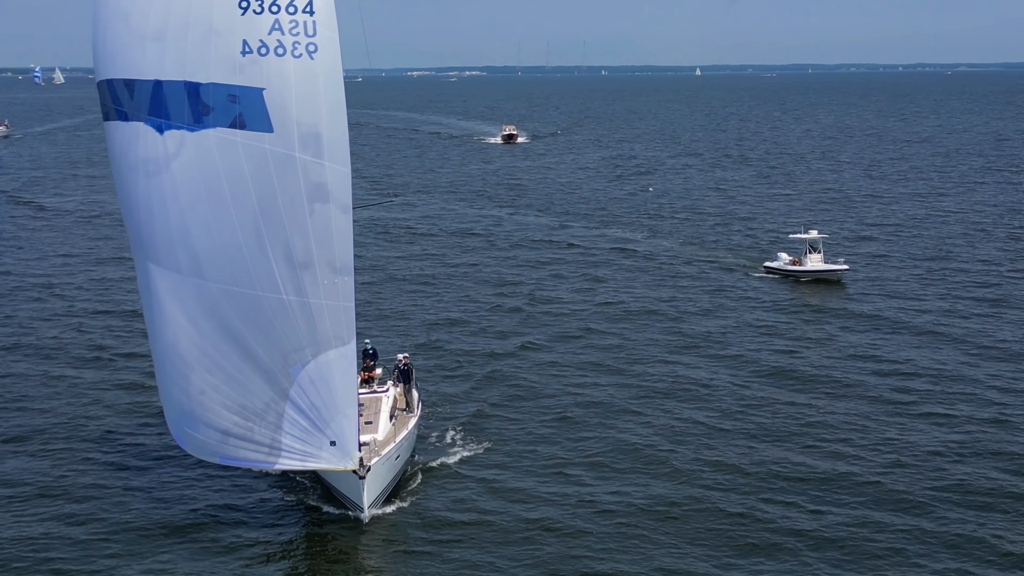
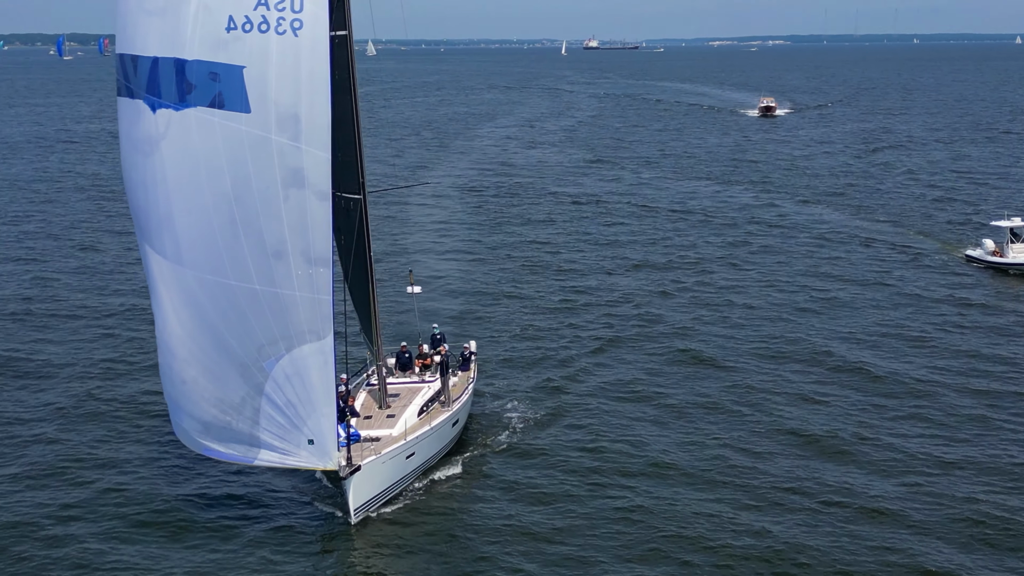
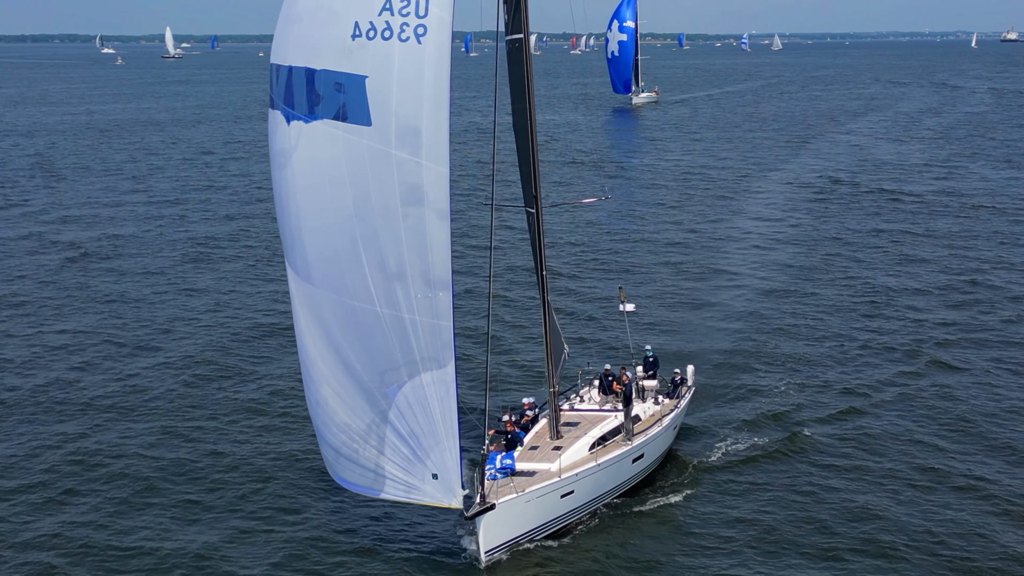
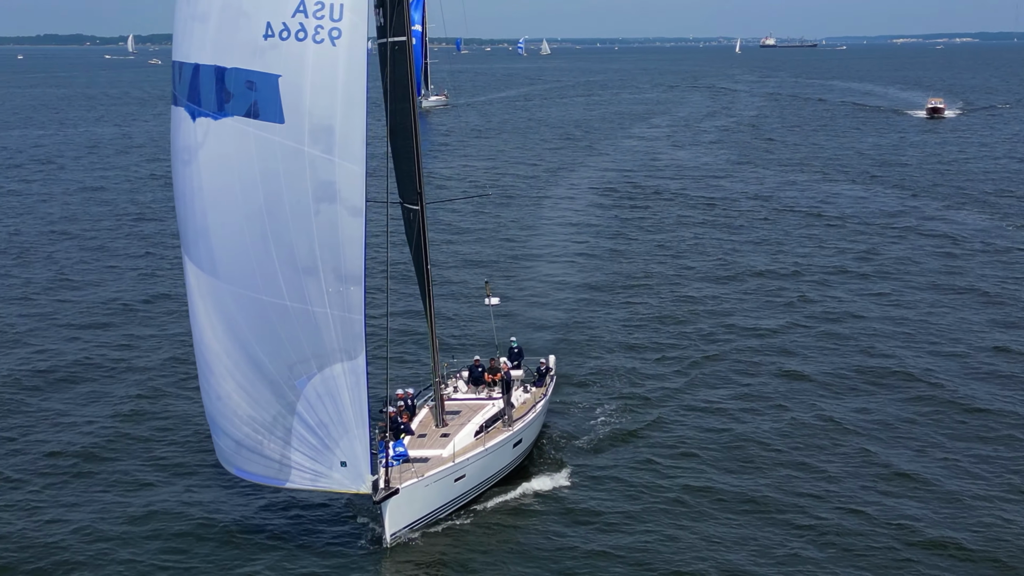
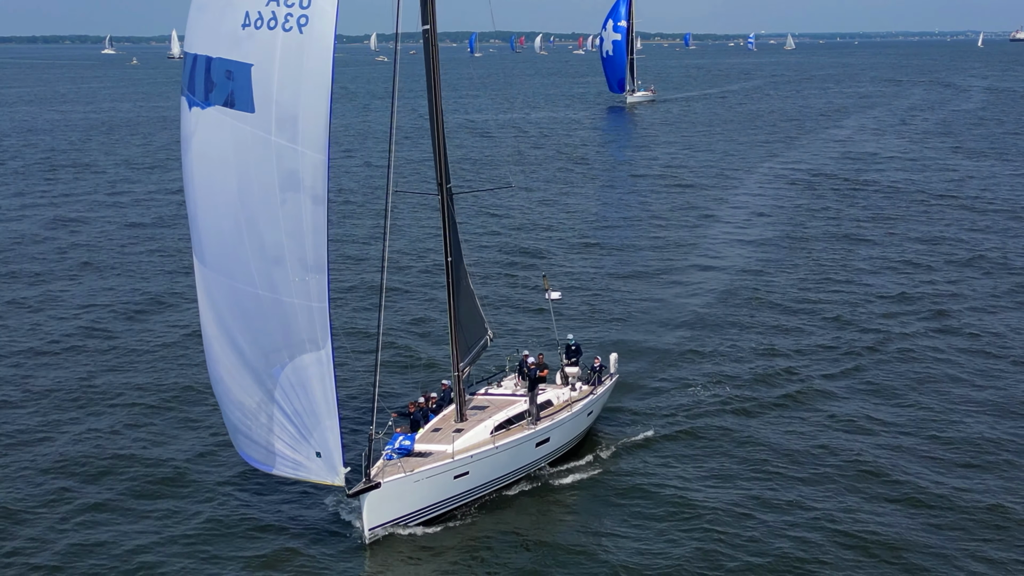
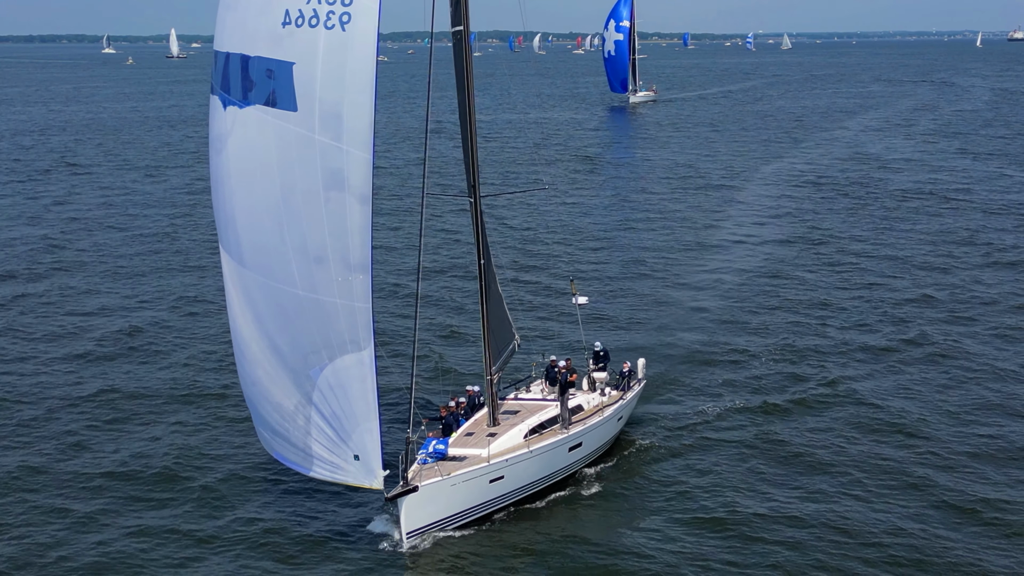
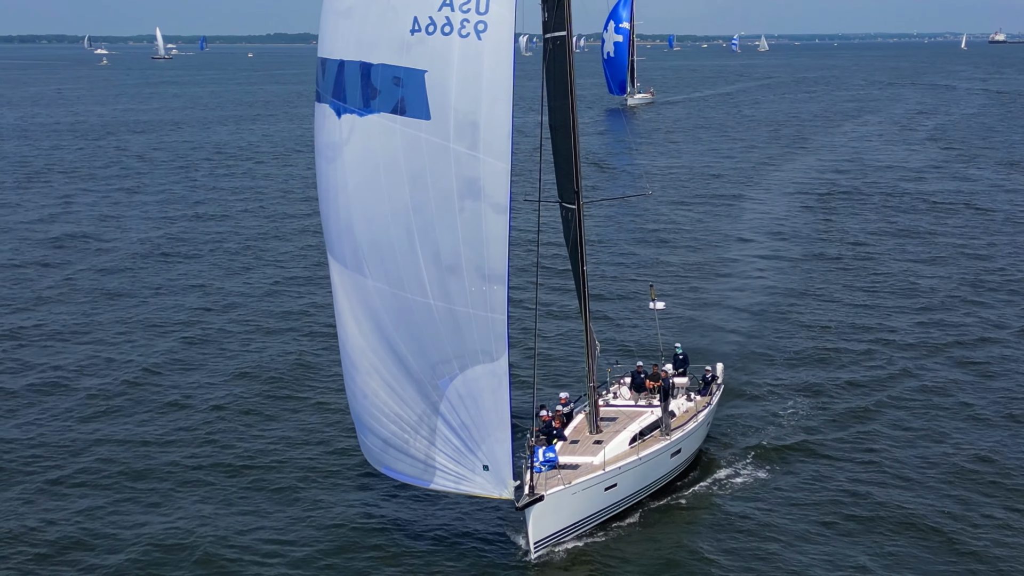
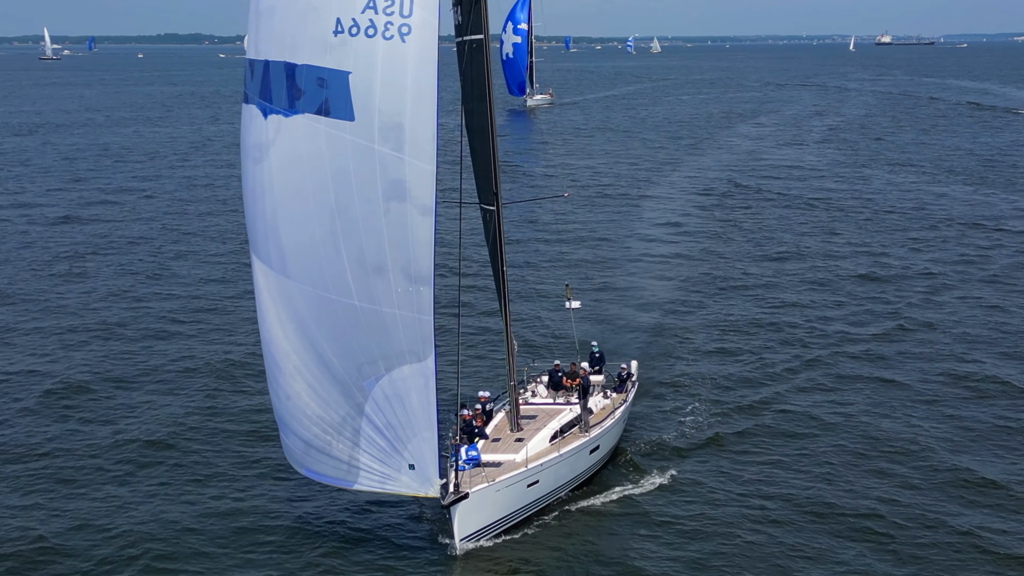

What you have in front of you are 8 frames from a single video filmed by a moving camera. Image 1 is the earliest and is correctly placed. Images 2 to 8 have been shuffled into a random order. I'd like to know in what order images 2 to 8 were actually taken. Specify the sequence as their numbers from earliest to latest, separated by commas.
2, 4, 8, 7, 3, 6, 5
